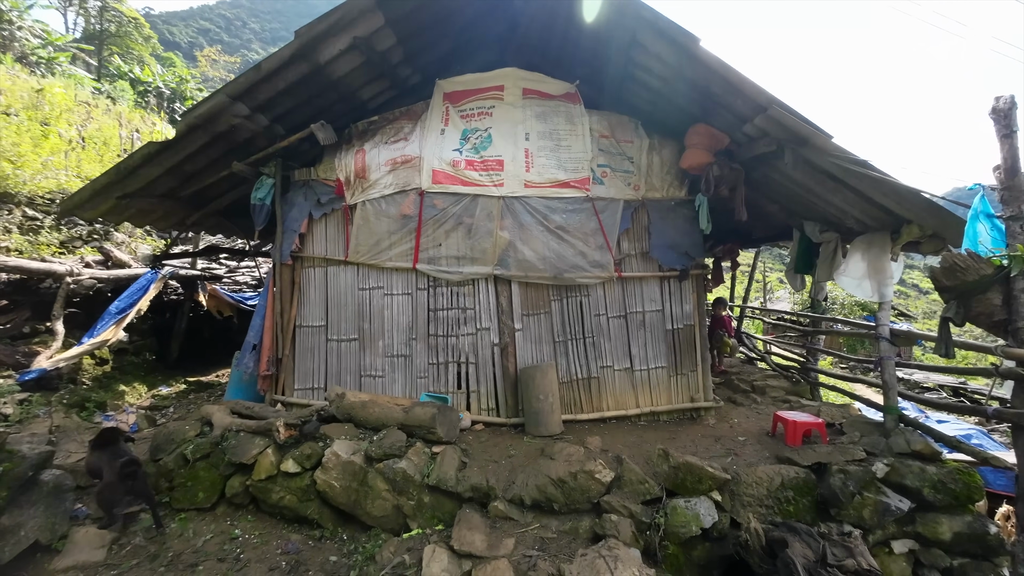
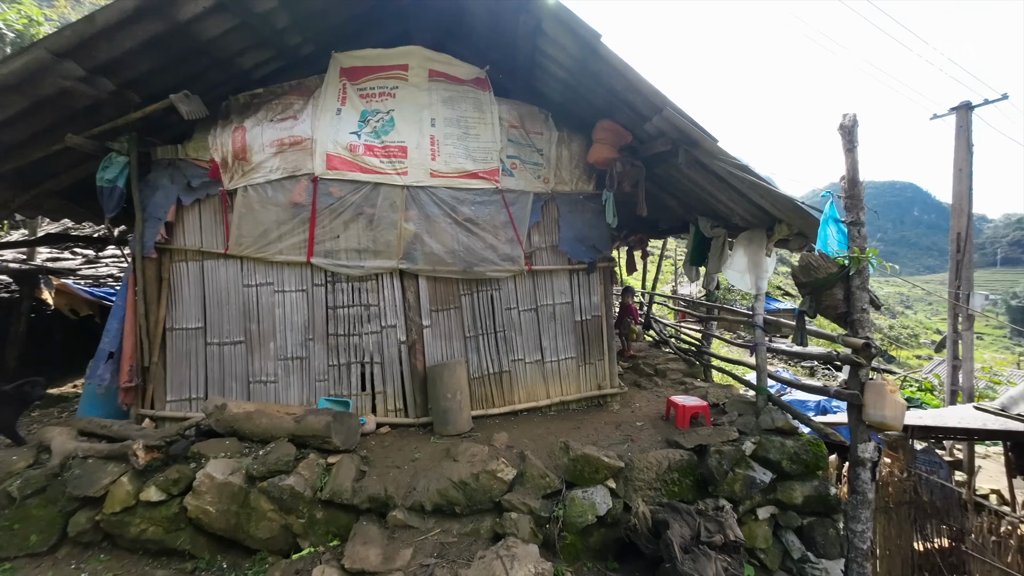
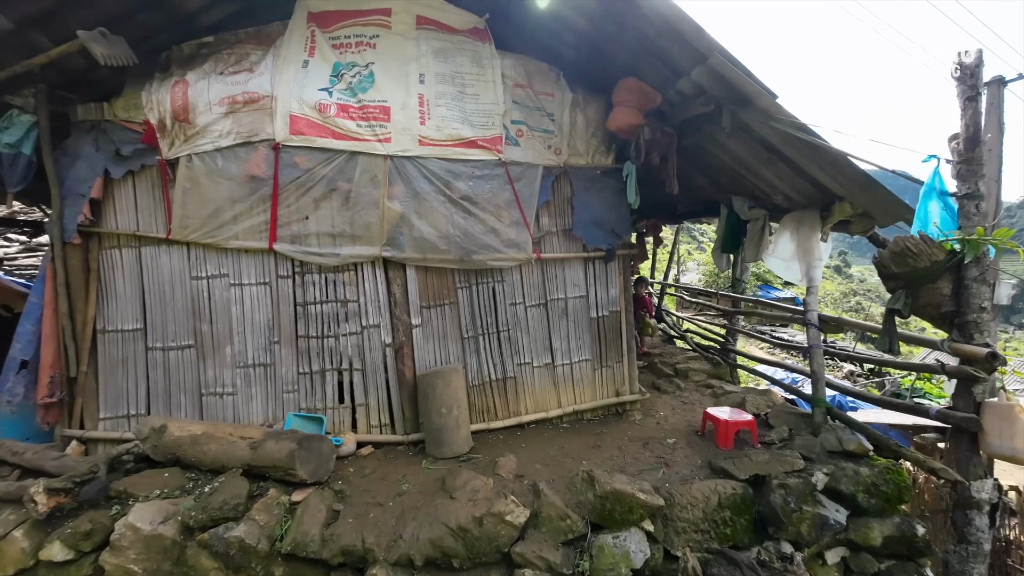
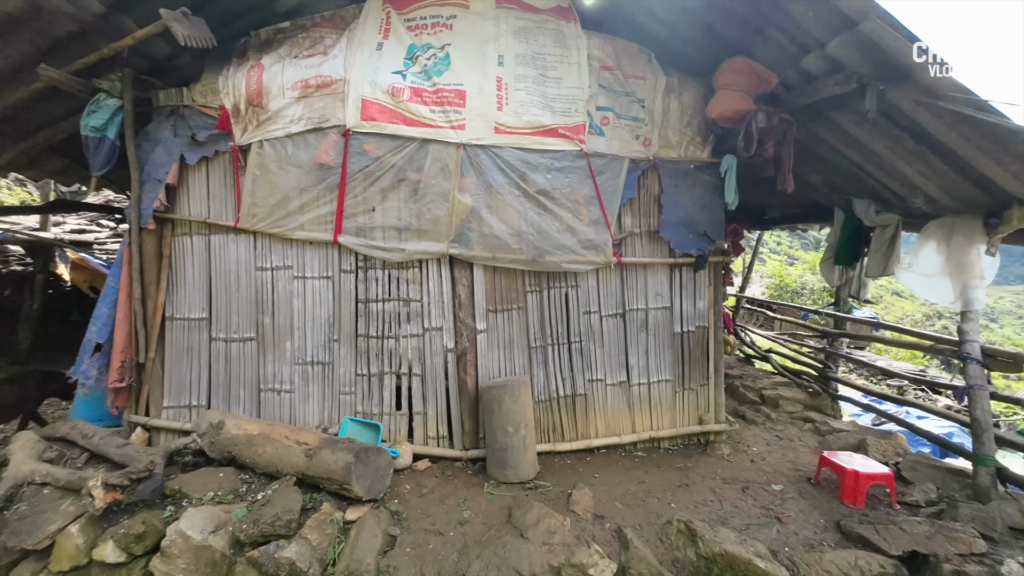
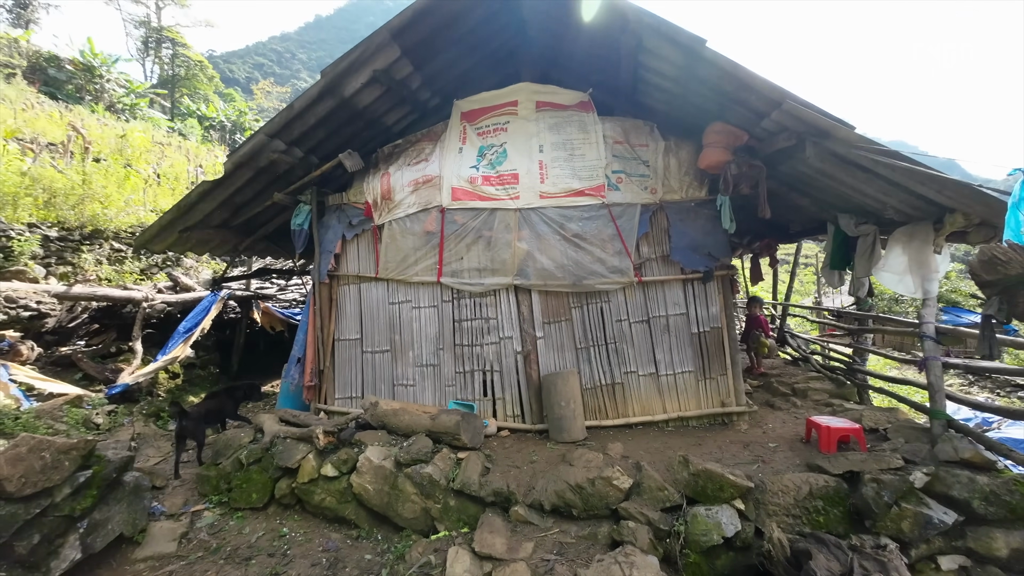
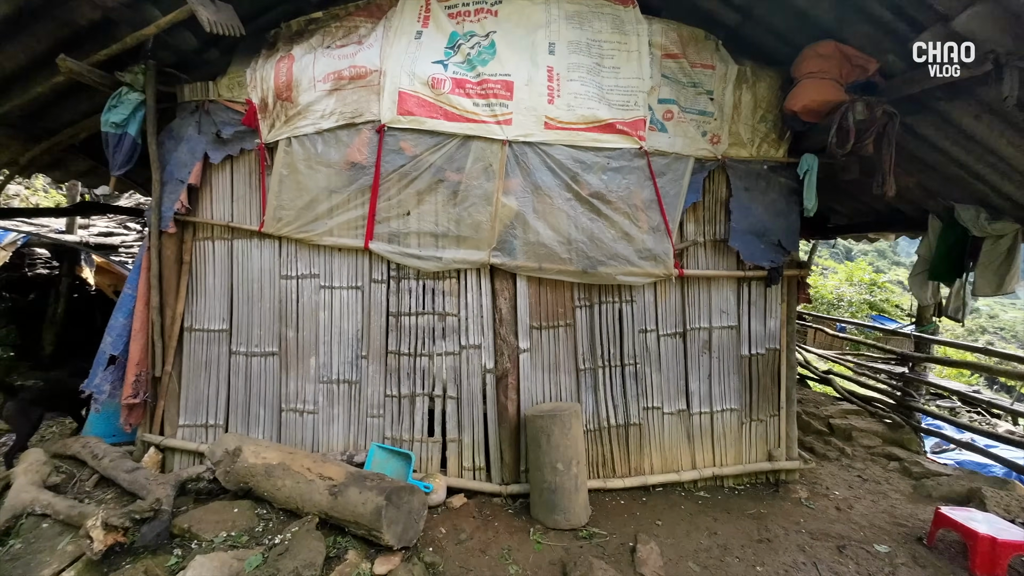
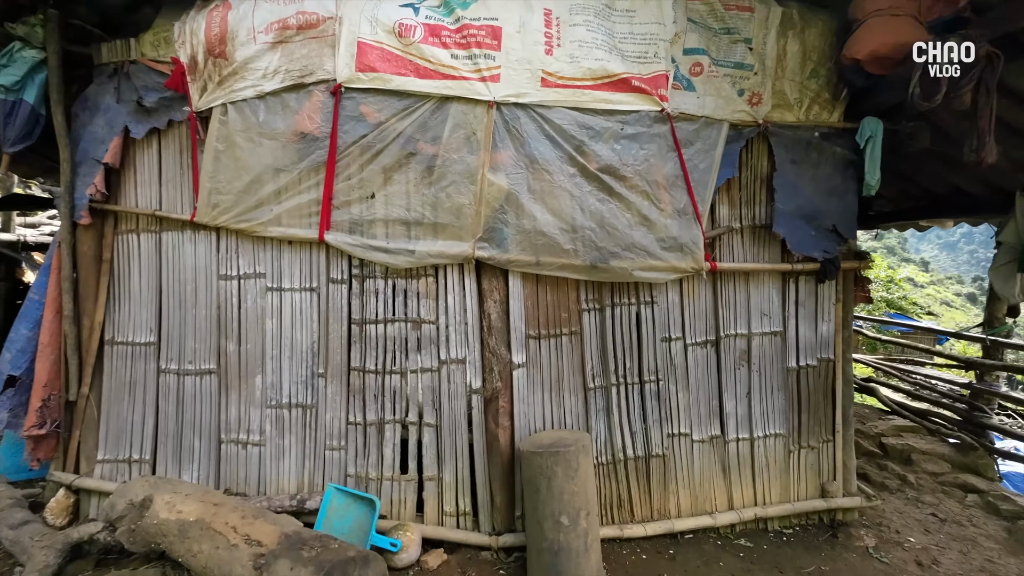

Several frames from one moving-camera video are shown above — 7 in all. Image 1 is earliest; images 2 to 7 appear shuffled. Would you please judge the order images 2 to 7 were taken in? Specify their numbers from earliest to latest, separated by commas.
5, 2, 3, 4, 6, 7
